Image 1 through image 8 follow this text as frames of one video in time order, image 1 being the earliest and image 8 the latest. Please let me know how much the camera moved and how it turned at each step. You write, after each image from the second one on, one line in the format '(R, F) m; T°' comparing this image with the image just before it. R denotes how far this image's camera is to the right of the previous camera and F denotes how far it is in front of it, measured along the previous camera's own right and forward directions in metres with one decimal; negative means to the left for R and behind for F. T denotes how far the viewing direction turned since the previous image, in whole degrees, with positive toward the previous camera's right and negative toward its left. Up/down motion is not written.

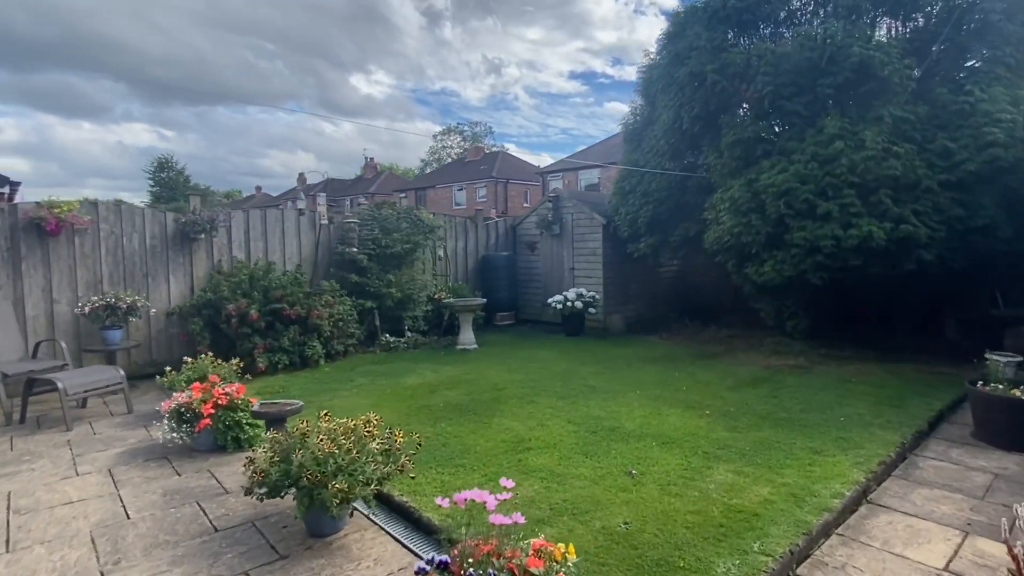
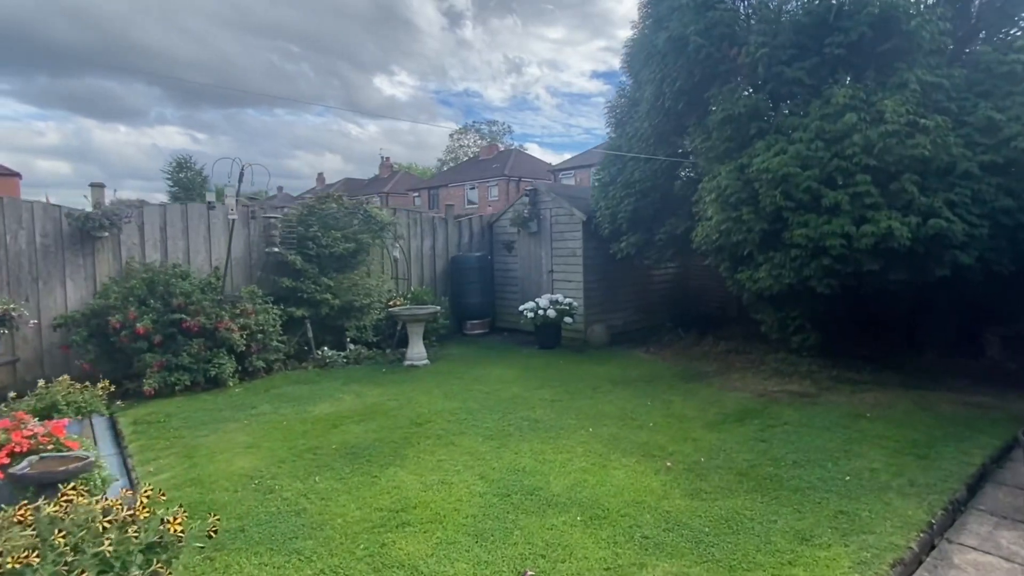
(+0.8, +1.1) m; -2°
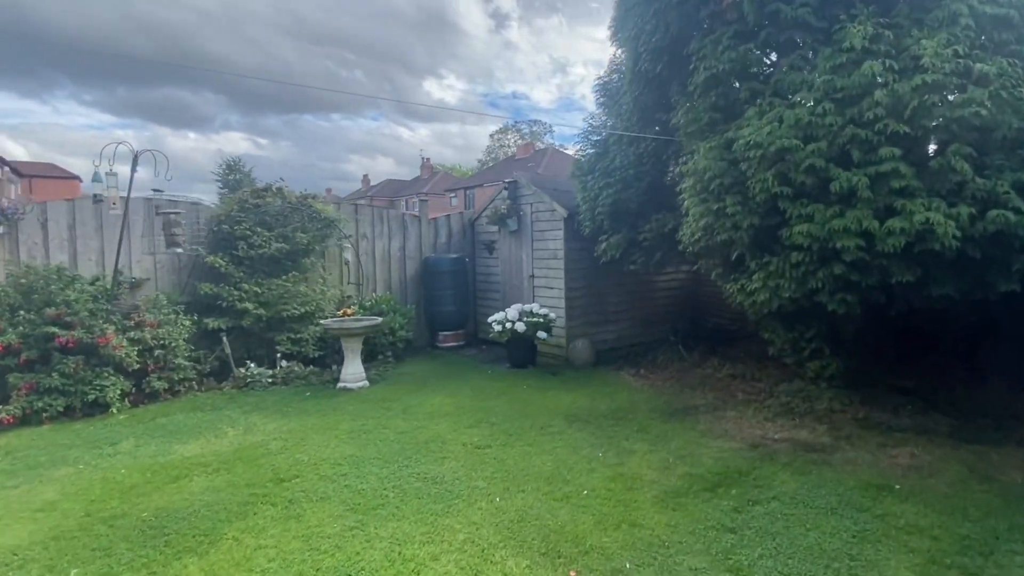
(+0.9, +1.2) m; -4°
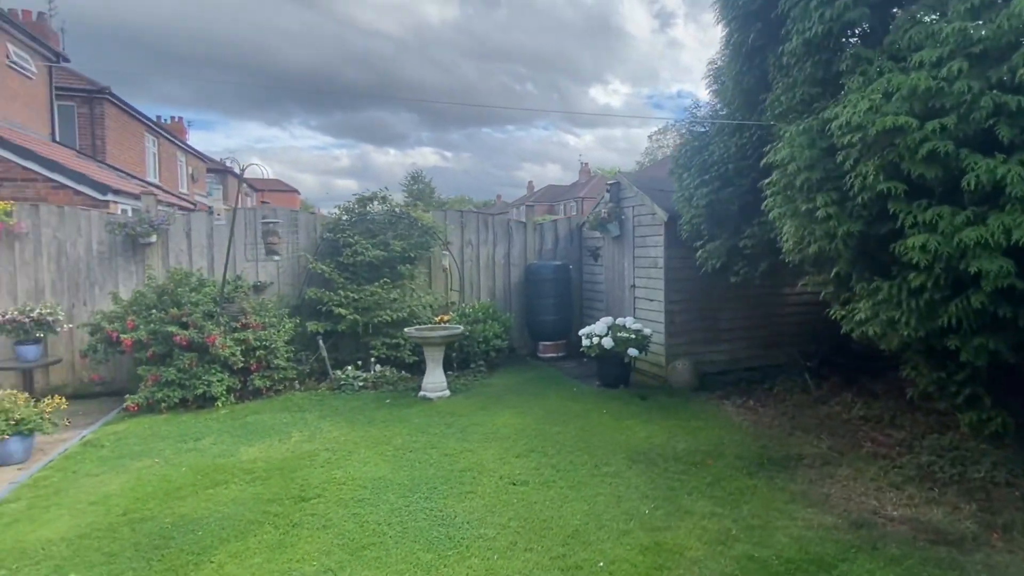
(+0.8, +0.6) m; -17°
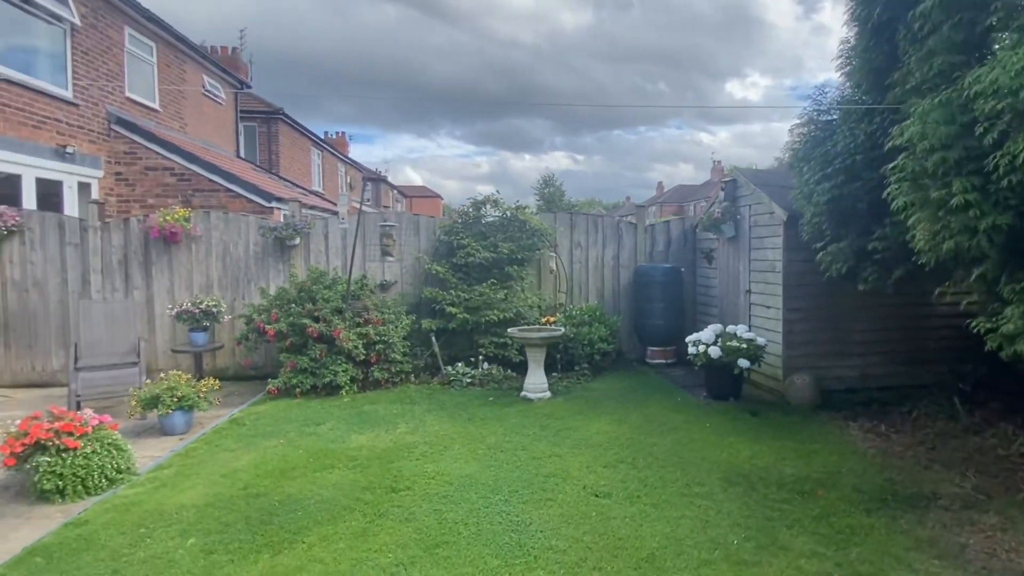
(+0.3, +0.1) m; -14°
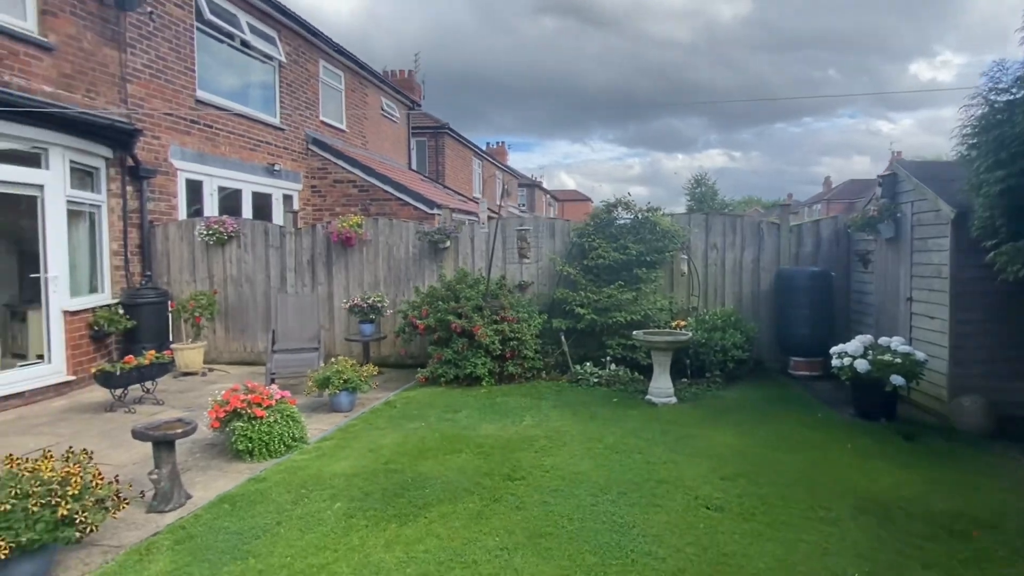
(+0.3, -0.1) m; -16°
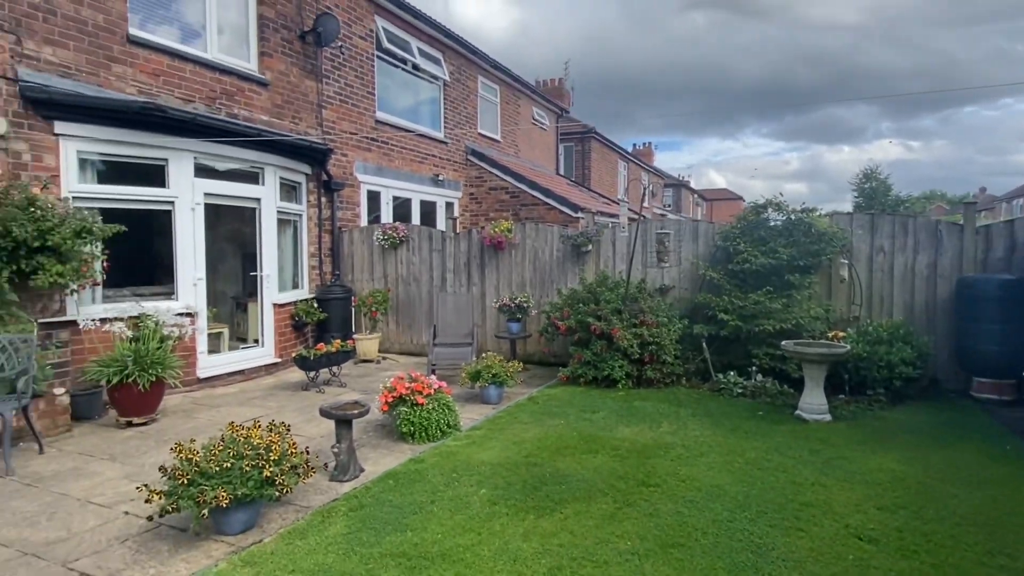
(+0.1, -0.1) m; -14°
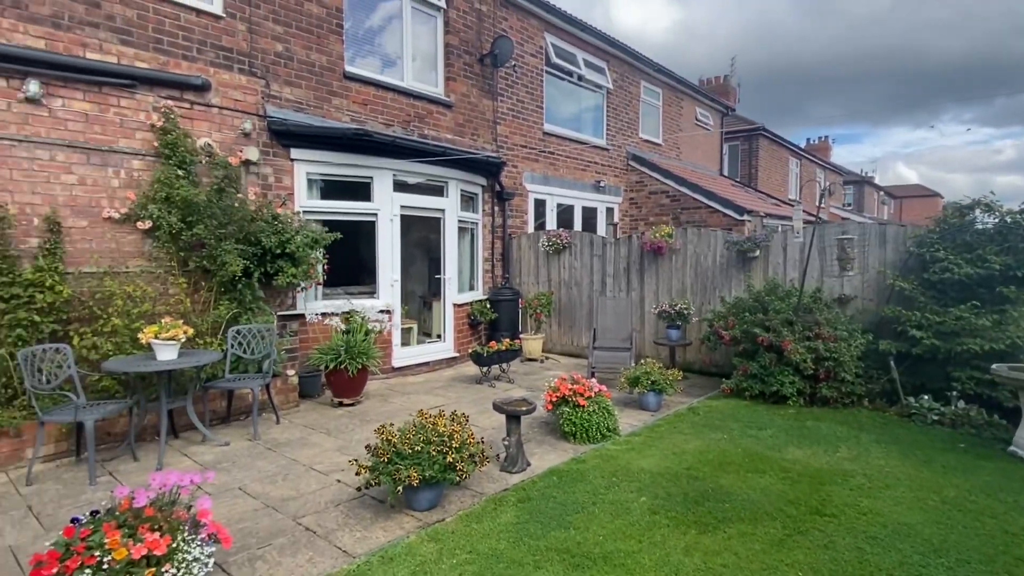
(-0.1, -0.1) m; -14°
